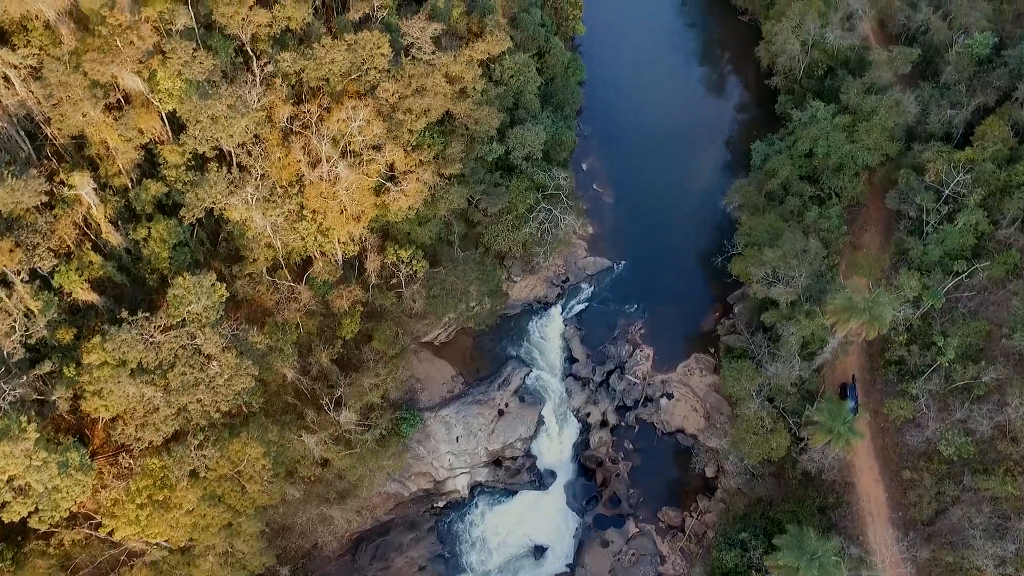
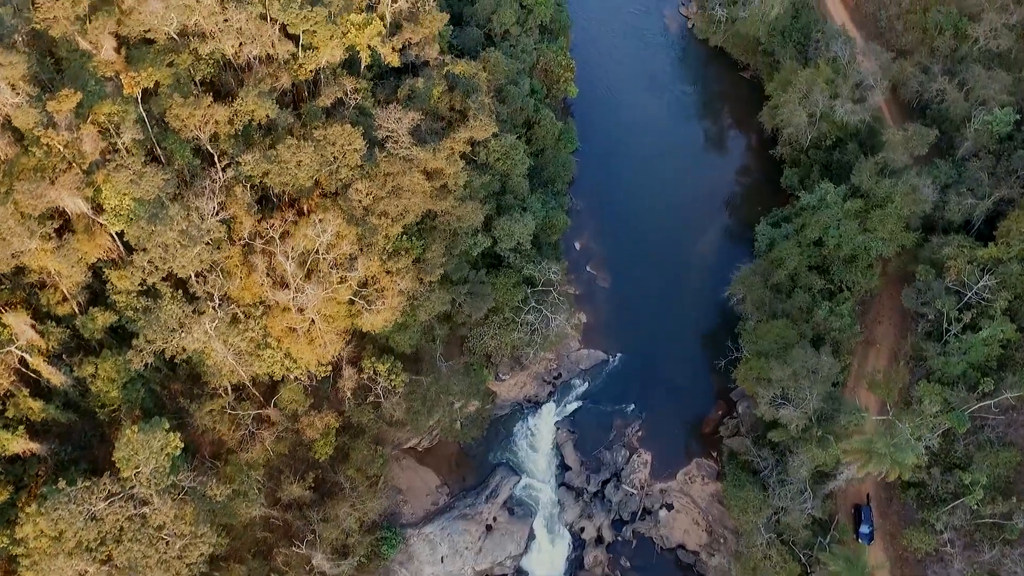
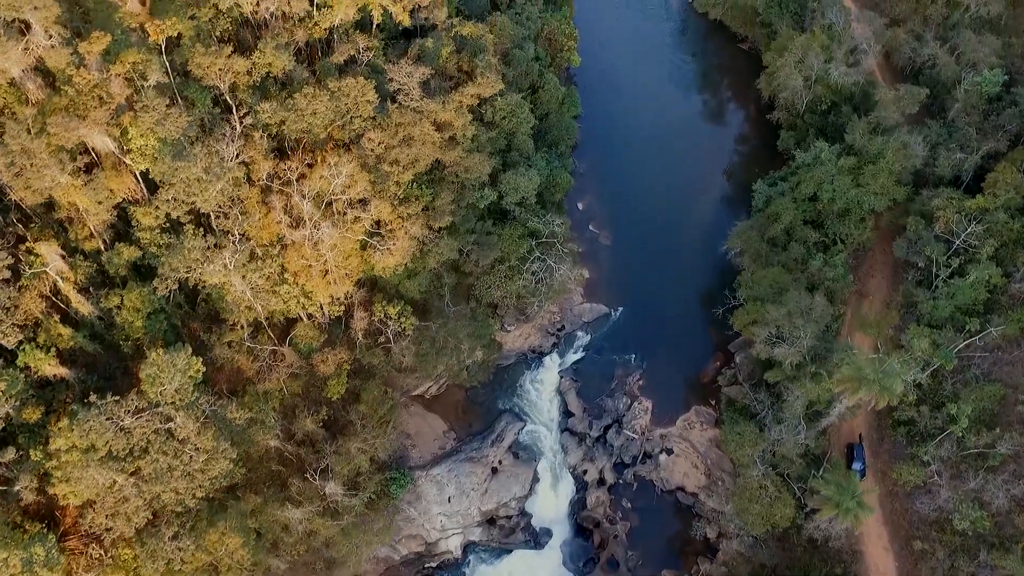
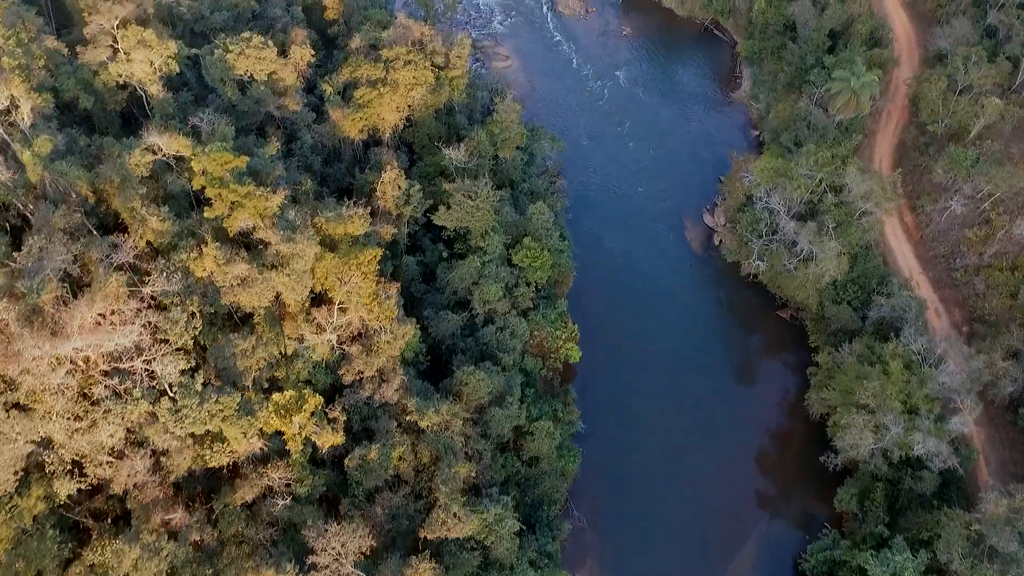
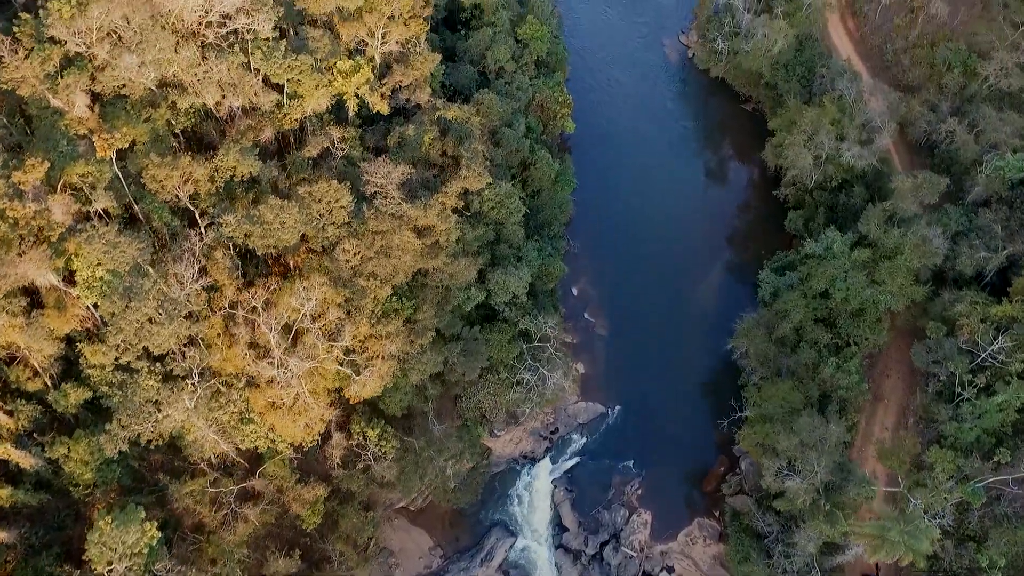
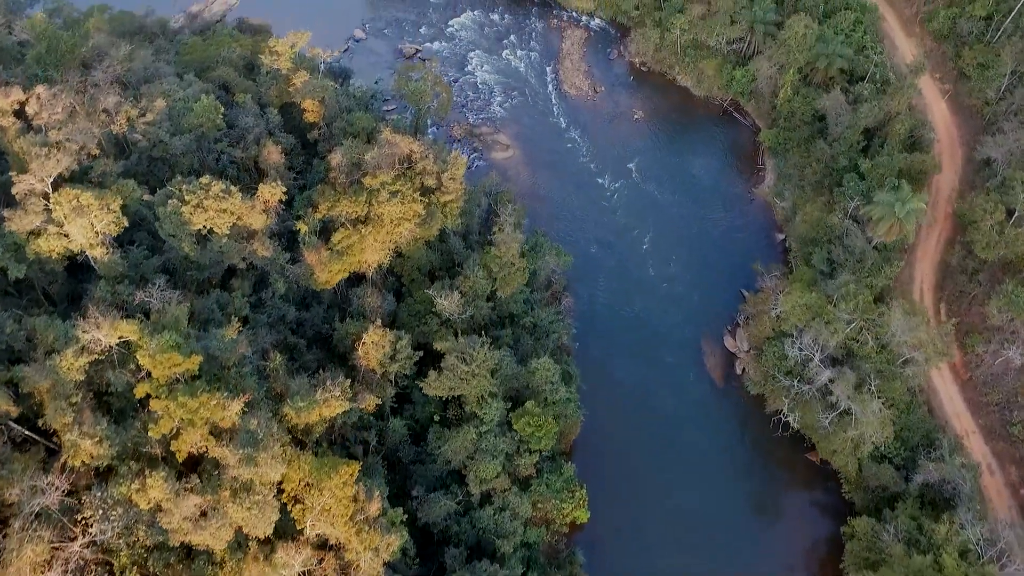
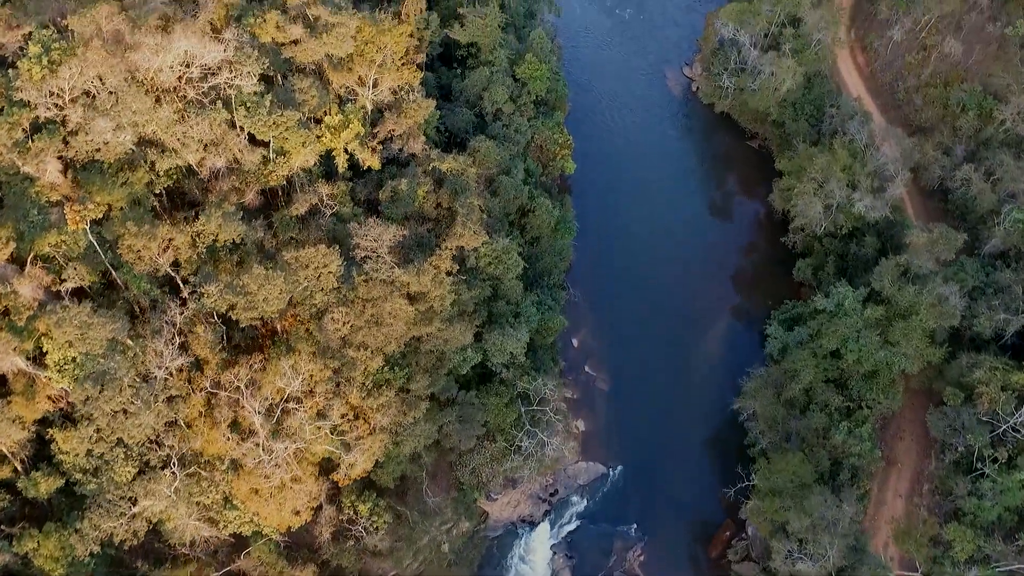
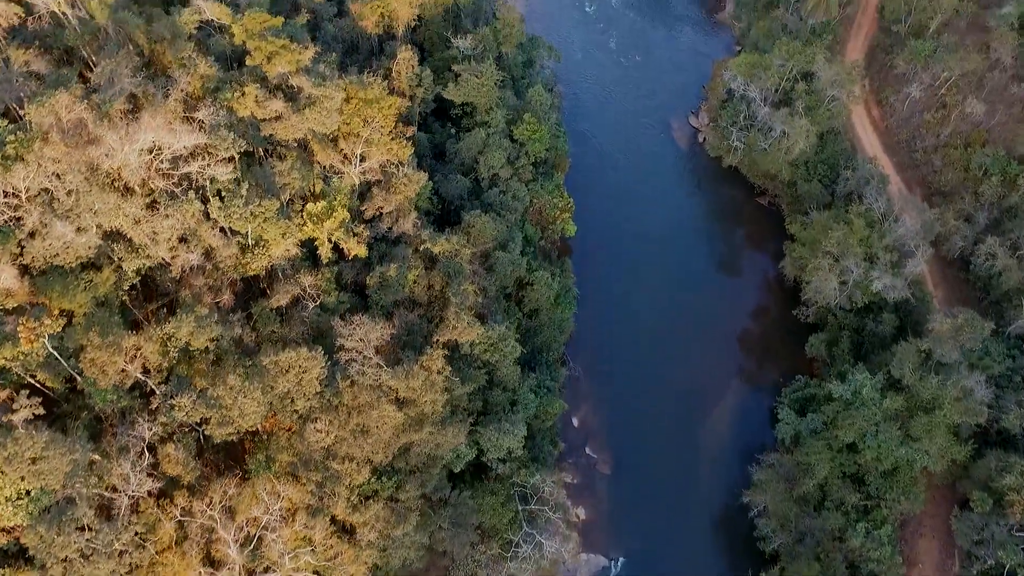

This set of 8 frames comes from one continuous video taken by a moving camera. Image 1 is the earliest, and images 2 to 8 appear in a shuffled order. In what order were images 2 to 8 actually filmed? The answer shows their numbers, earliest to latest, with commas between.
3, 2, 5, 7, 8, 4, 6
